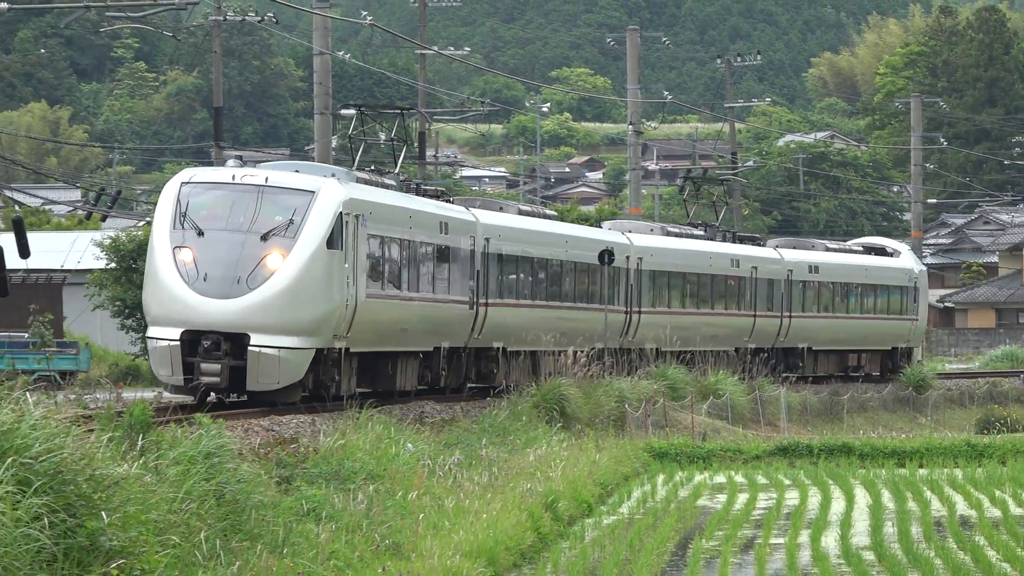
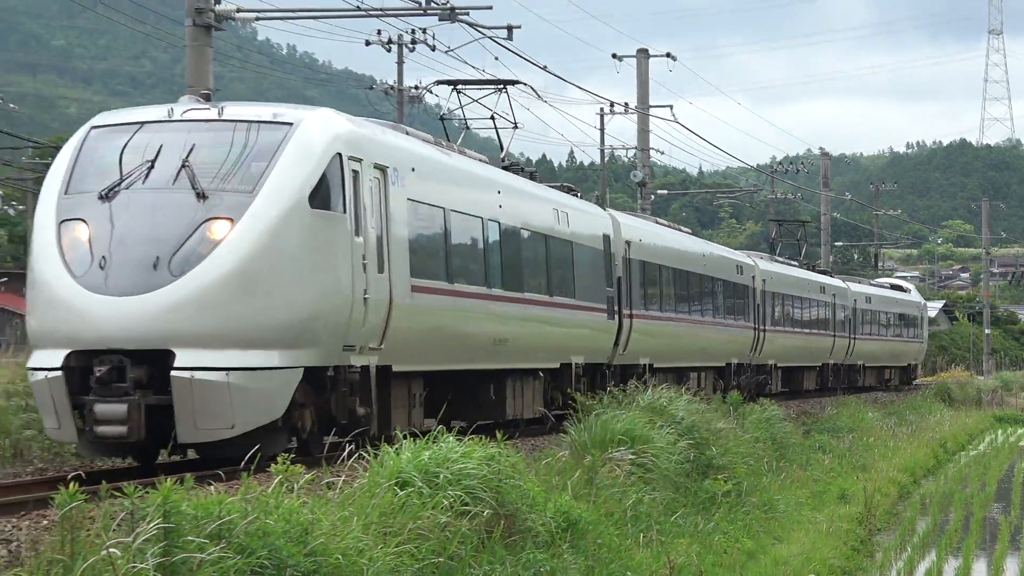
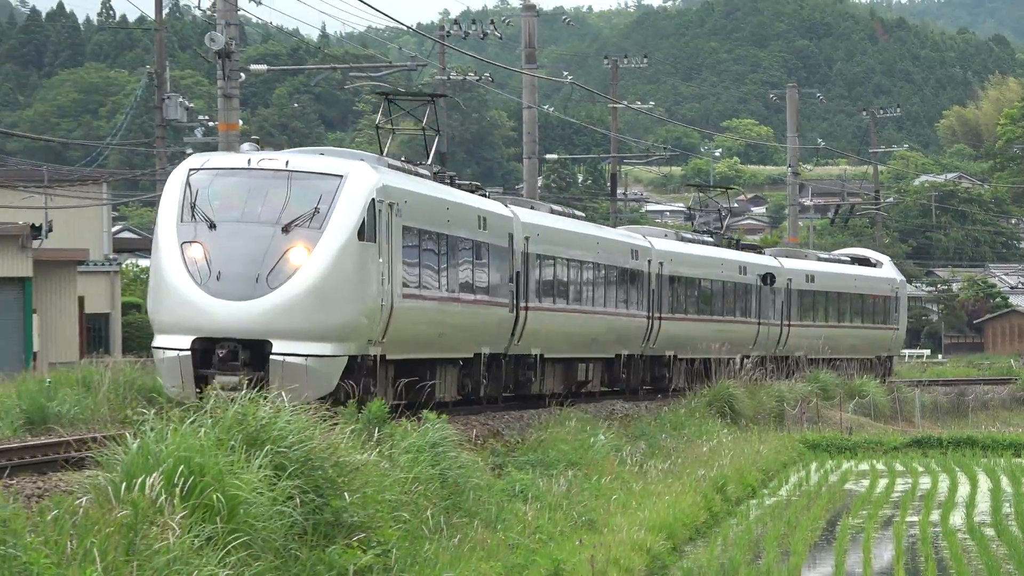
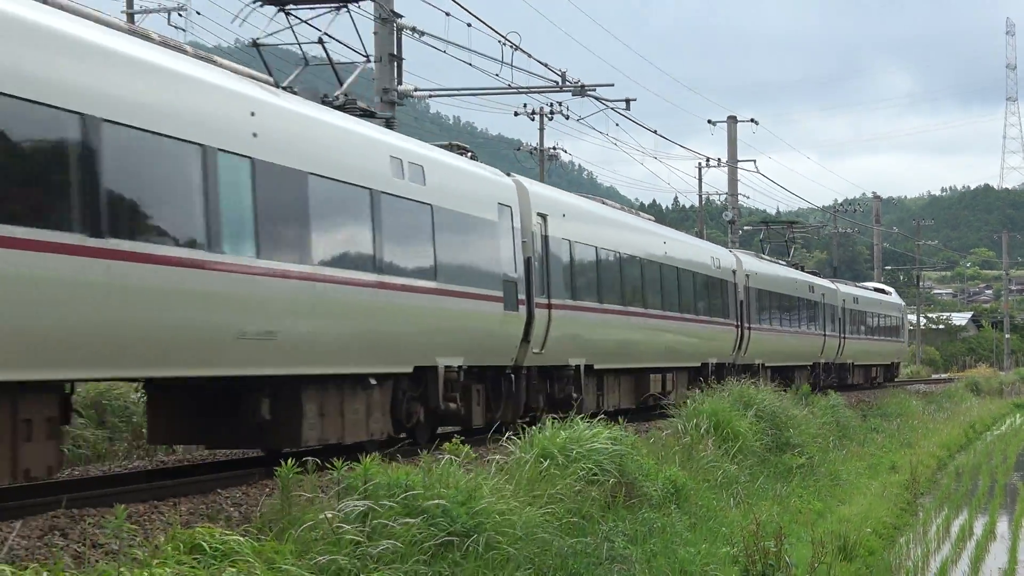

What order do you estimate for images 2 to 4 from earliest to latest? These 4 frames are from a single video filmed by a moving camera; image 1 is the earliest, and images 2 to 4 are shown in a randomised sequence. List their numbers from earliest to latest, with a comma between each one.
3, 2, 4
